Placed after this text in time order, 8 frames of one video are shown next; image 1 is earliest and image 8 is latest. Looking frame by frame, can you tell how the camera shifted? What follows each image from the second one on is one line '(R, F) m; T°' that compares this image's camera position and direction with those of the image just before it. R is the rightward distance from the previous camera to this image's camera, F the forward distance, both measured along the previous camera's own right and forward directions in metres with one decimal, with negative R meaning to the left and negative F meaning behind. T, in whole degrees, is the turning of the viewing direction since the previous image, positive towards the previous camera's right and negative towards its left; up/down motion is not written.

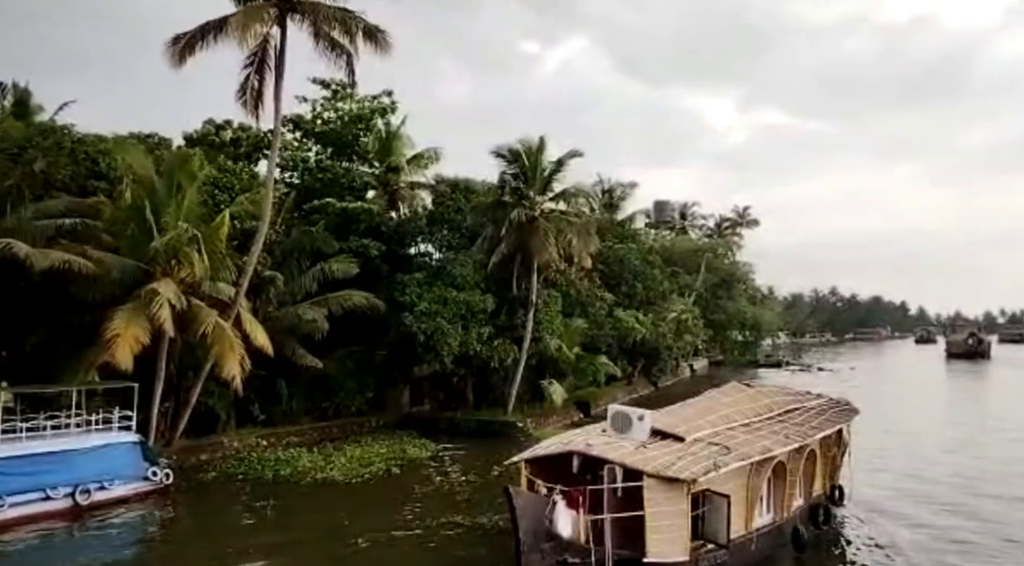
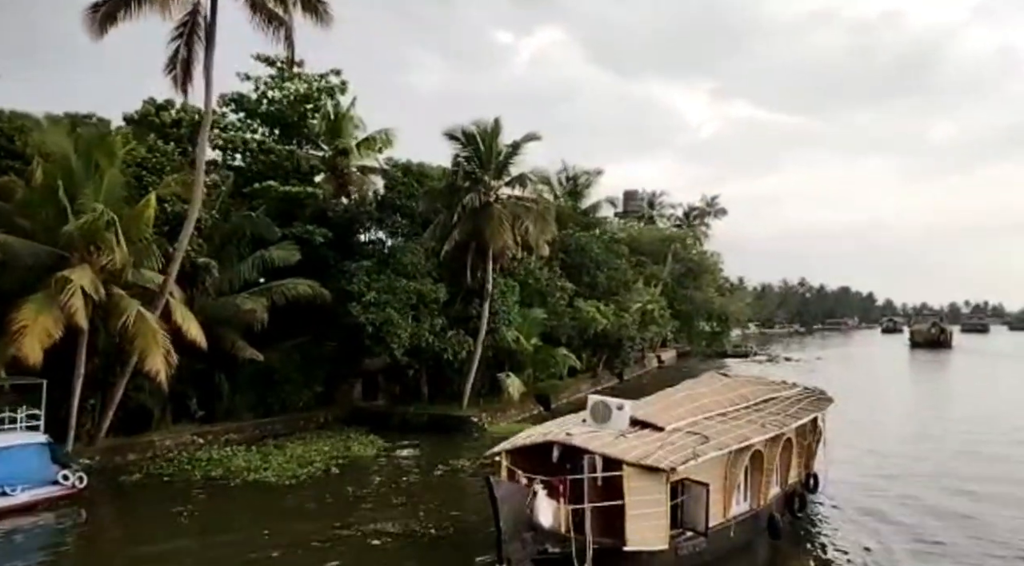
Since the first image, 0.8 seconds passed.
(+0.6, +1.0) m; +2°
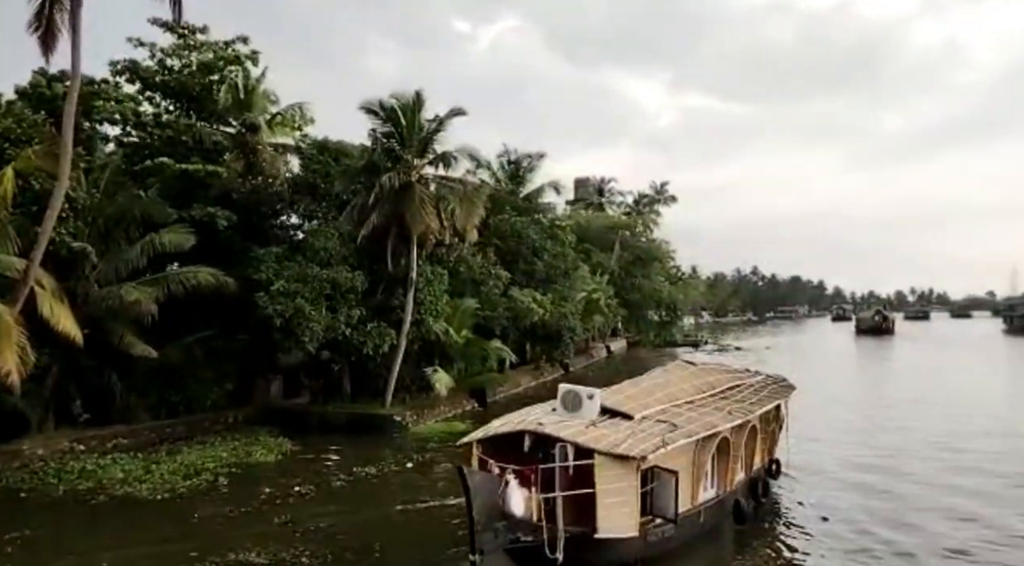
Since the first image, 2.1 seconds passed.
(+0.9, +1.7) m; +3°
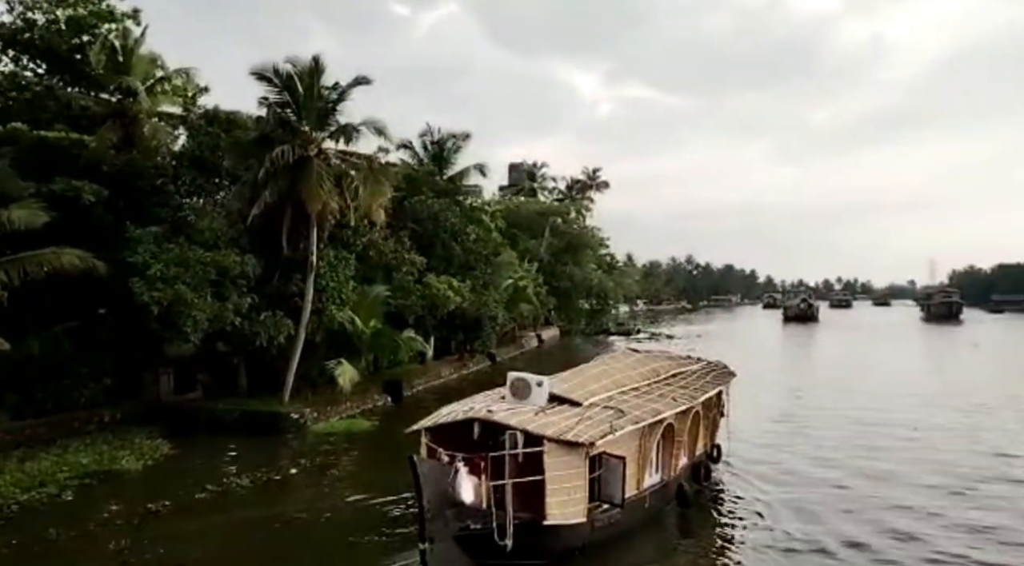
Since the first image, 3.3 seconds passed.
(+0.8, +1.5) m; +4°
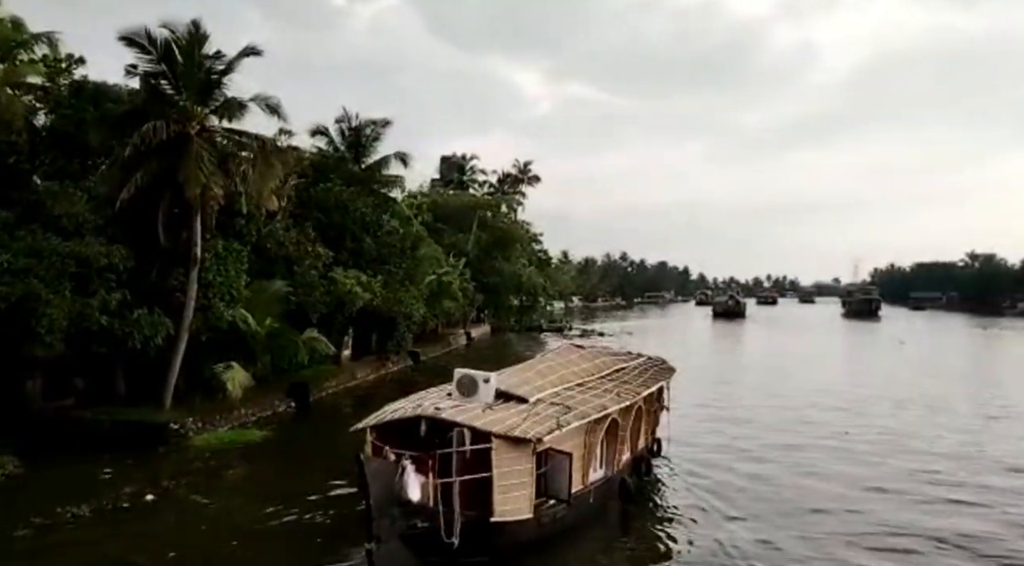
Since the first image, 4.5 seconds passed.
(+0.7, +1.6) m; +5°
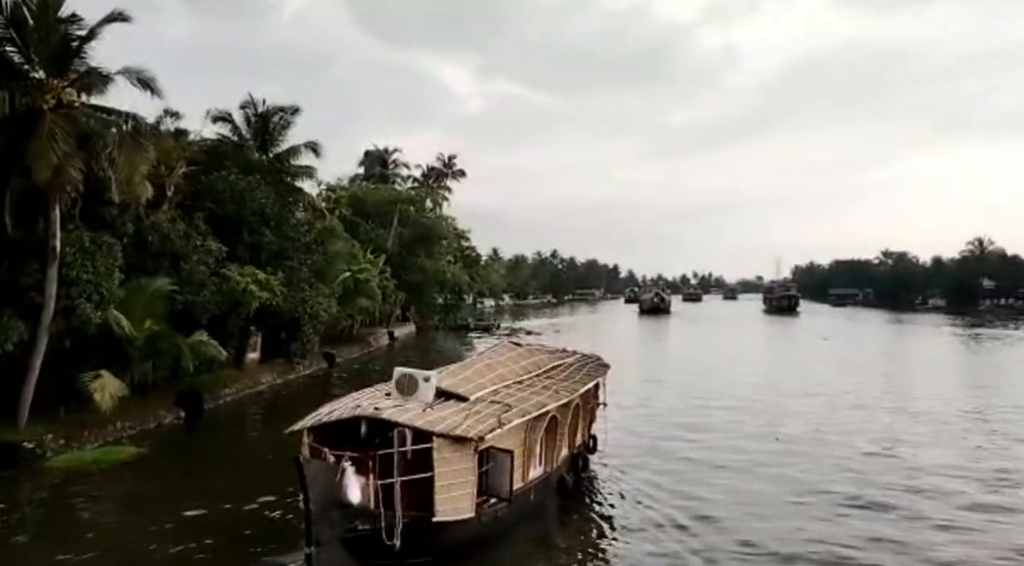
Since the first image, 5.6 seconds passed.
(+0.5, +1.5) m; +5°
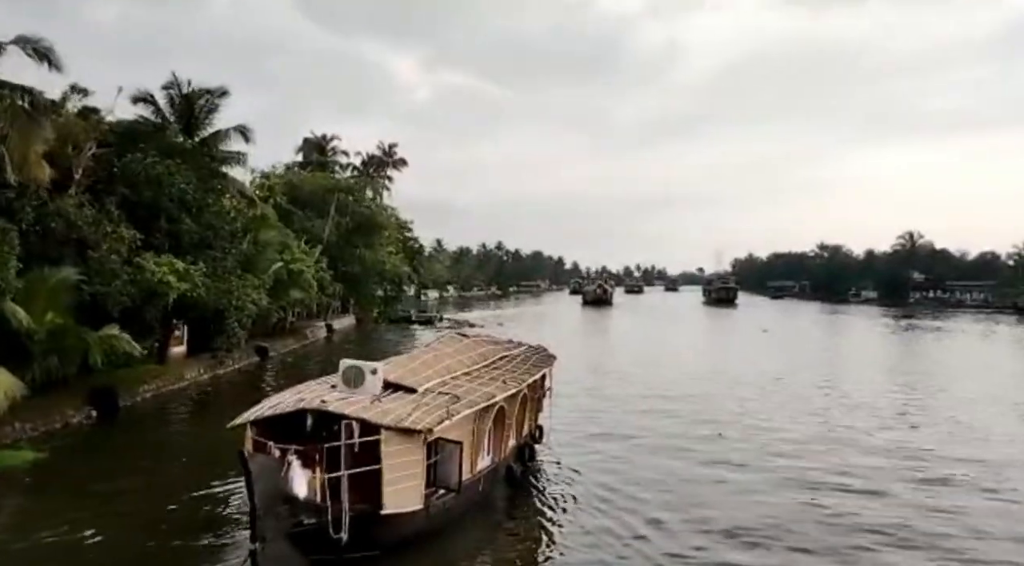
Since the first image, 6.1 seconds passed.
(+0.3, +0.7) m; +4°
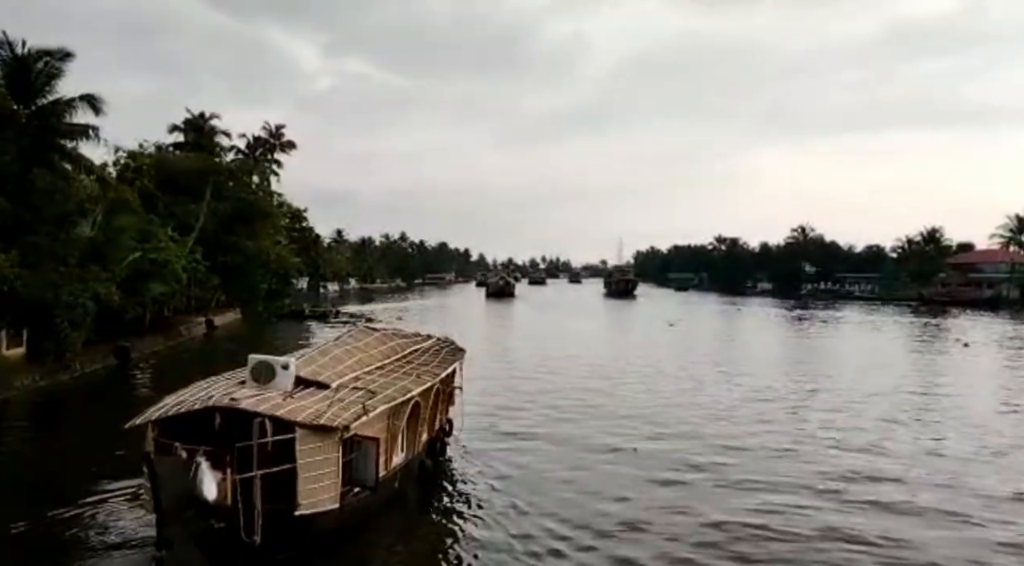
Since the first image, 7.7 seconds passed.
(+0.5, +2.3) m; +7°
